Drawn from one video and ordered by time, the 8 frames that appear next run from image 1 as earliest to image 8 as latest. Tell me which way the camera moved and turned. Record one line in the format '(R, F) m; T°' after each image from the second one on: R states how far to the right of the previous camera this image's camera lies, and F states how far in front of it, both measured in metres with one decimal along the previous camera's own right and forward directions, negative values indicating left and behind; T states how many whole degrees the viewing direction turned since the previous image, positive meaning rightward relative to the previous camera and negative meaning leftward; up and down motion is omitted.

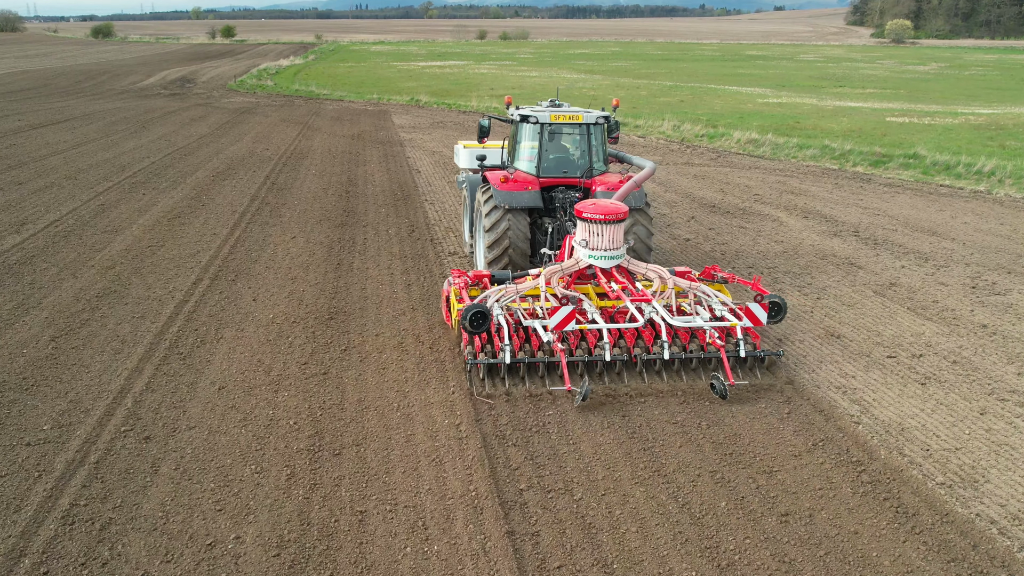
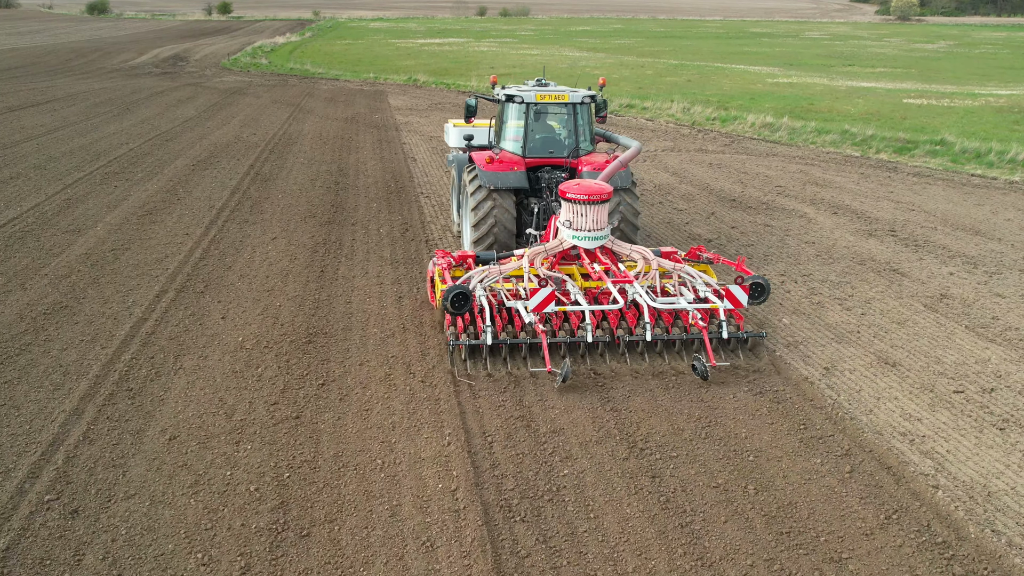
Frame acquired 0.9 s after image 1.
(0.0, +0.9) m; 0°
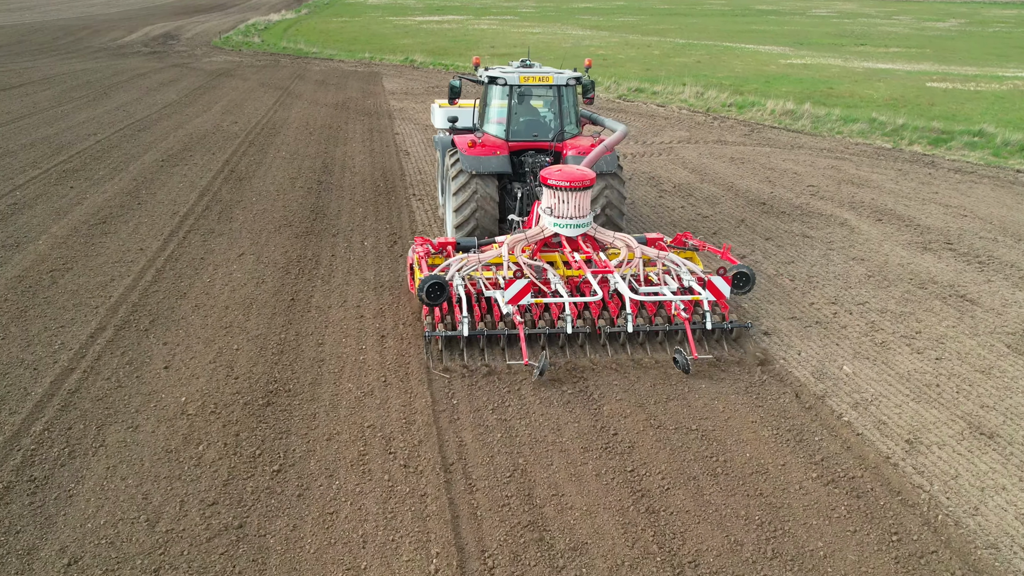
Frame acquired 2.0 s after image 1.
(0.0, +1.1) m; 0°
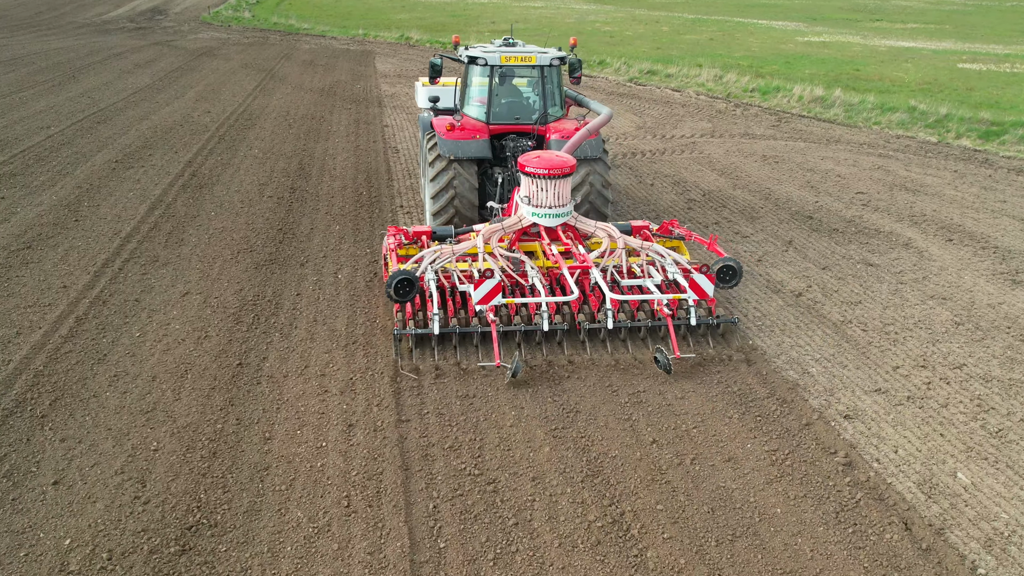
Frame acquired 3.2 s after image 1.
(0.0, +1.4) m; 0°
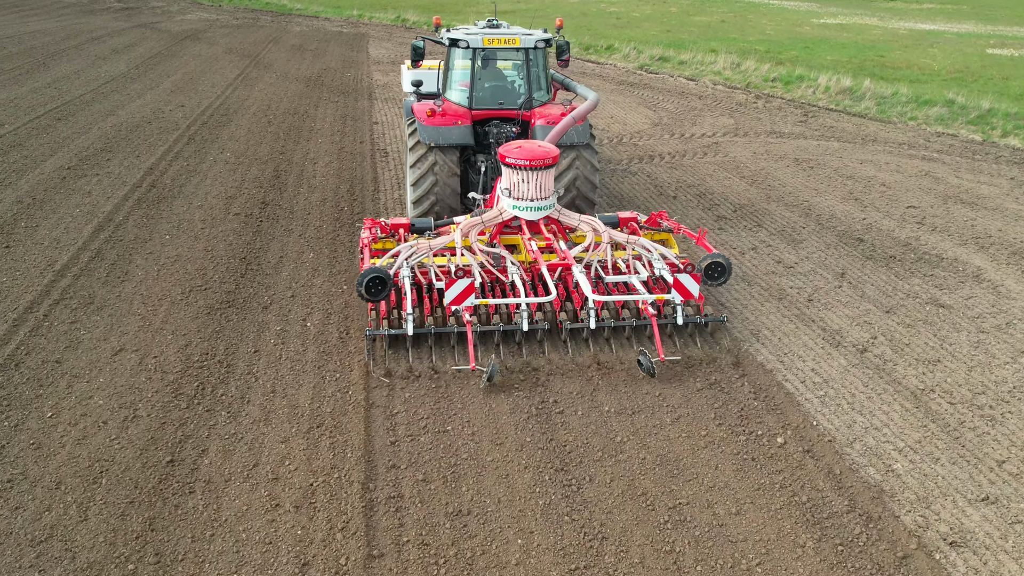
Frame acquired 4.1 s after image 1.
(0.0, +1.1) m; 0°
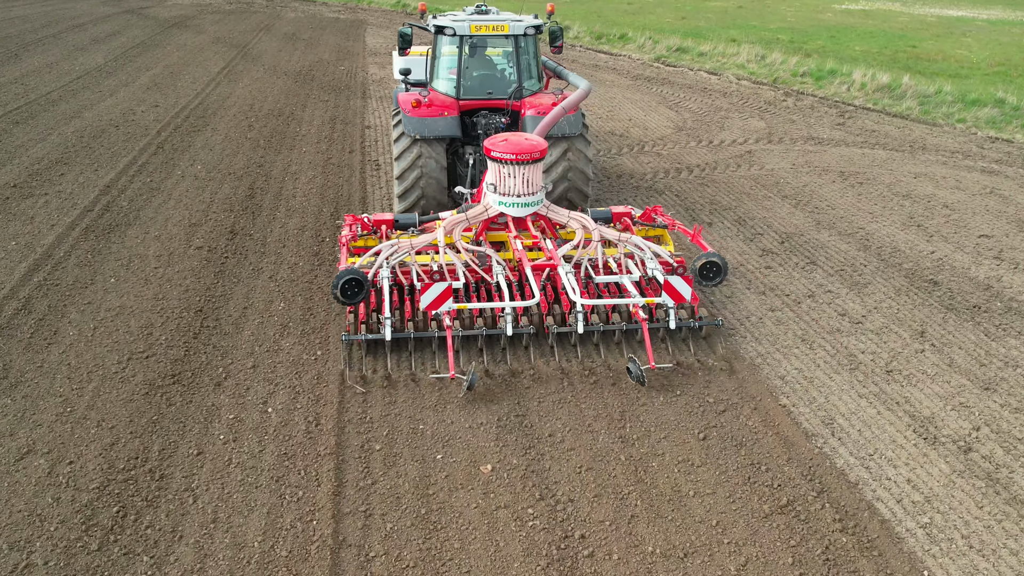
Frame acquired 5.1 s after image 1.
(0.0, +1.1) m; 0°
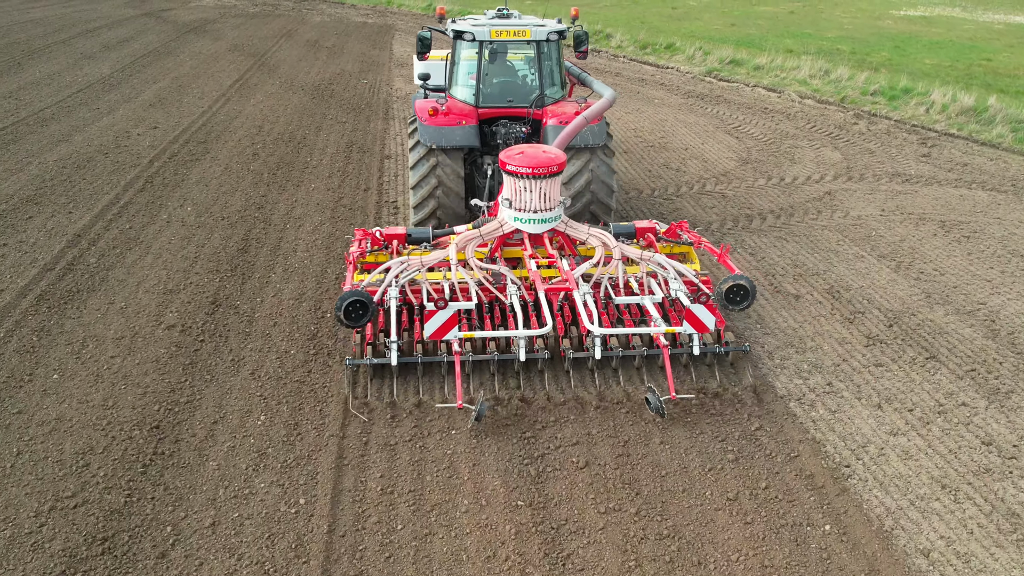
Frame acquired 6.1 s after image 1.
(-0.1, +1.2) m; -2°
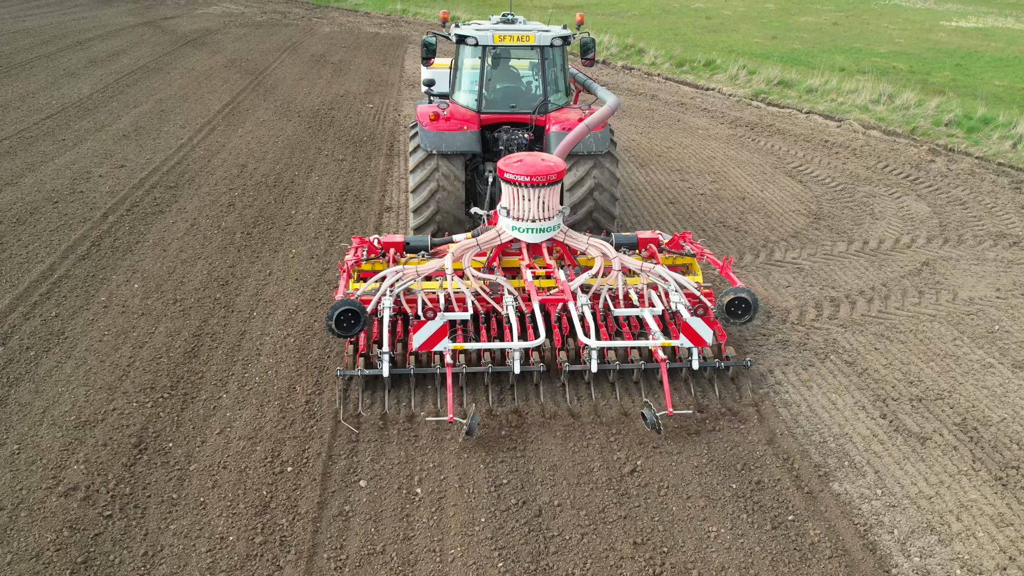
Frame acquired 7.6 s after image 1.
(0.0, +1.4) m; -1°
